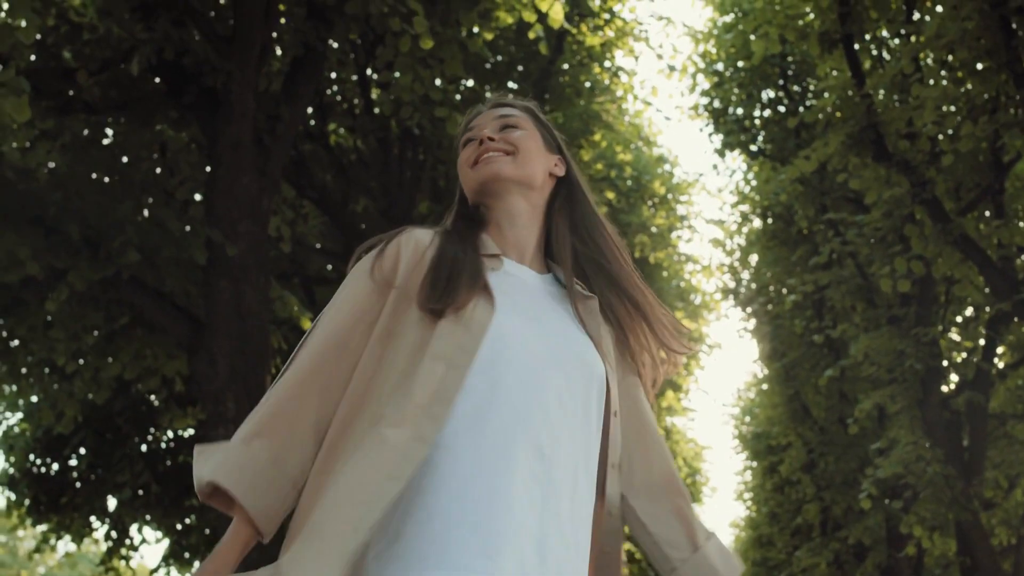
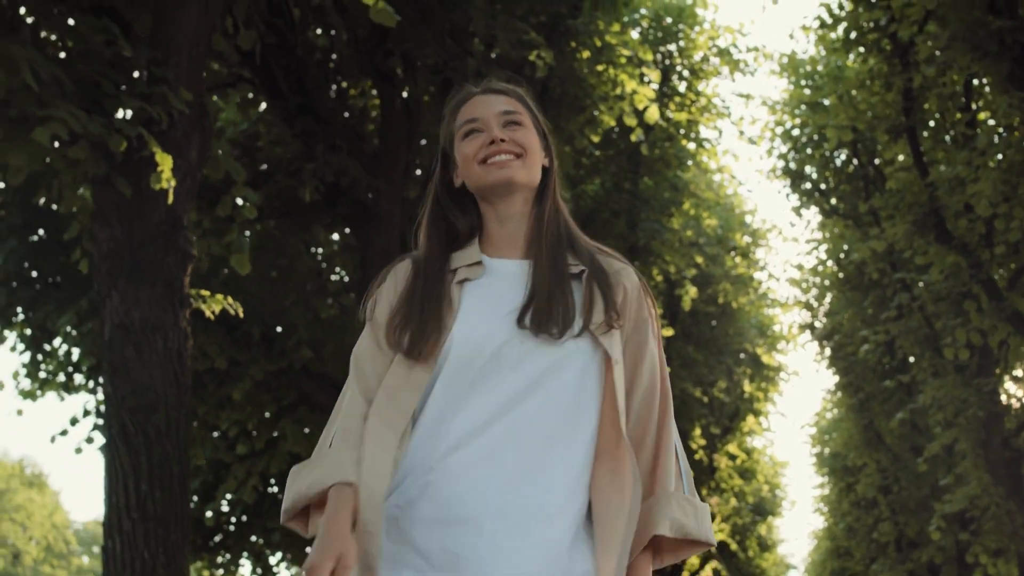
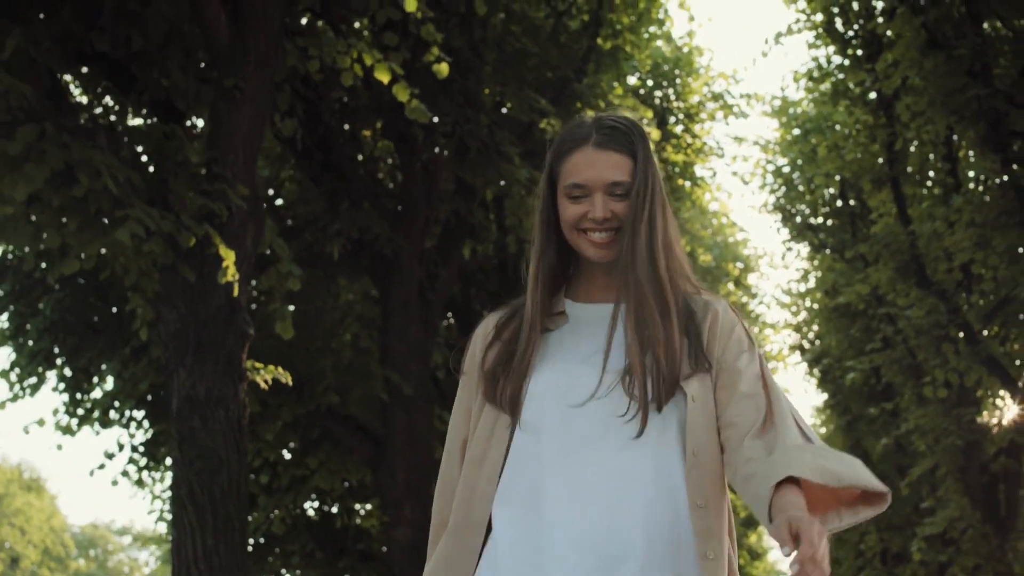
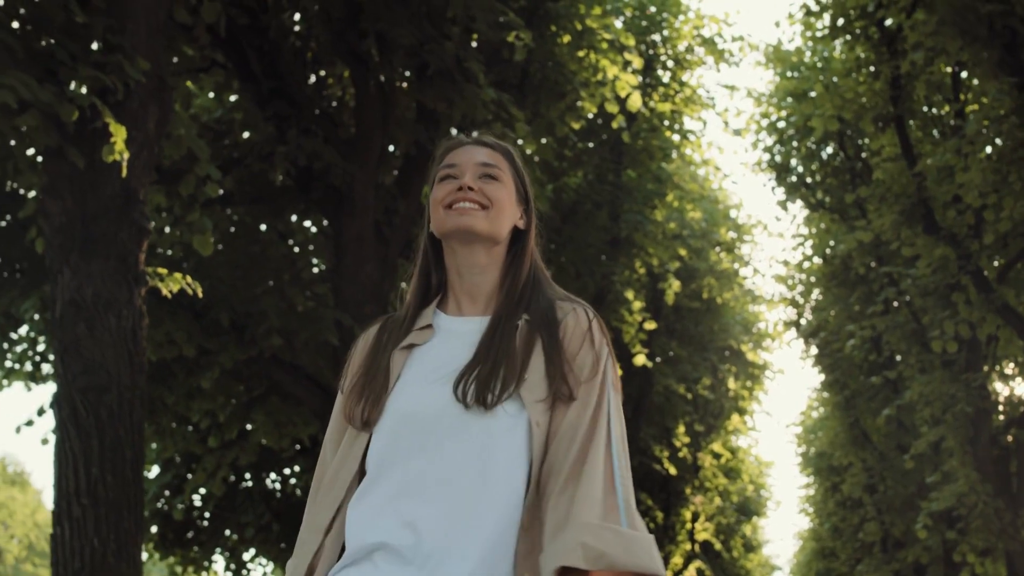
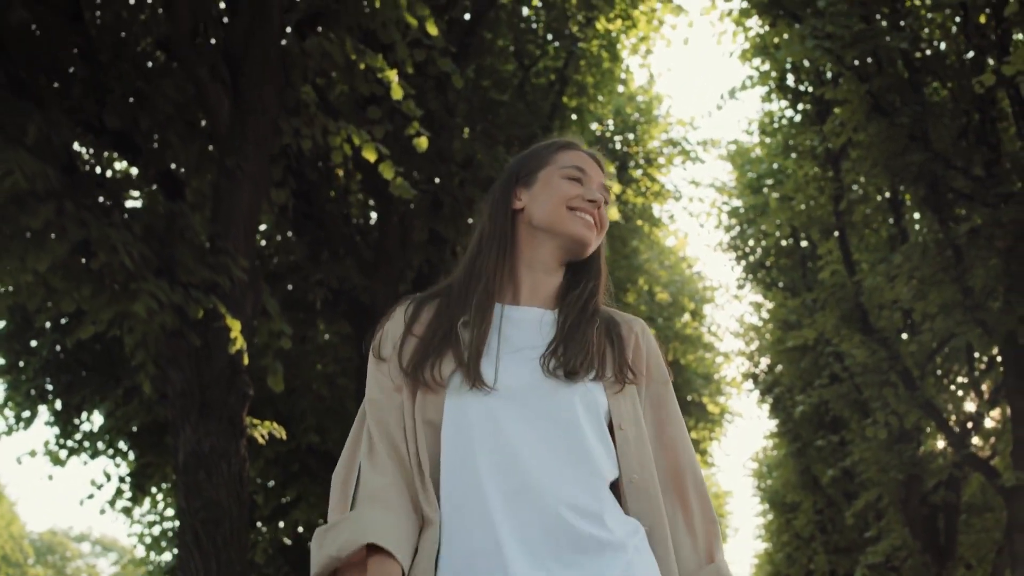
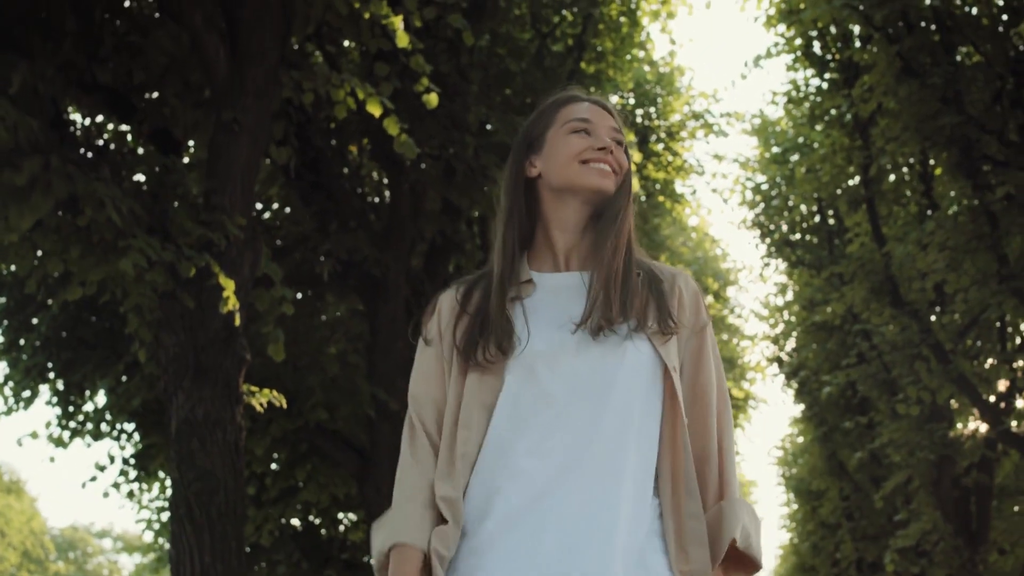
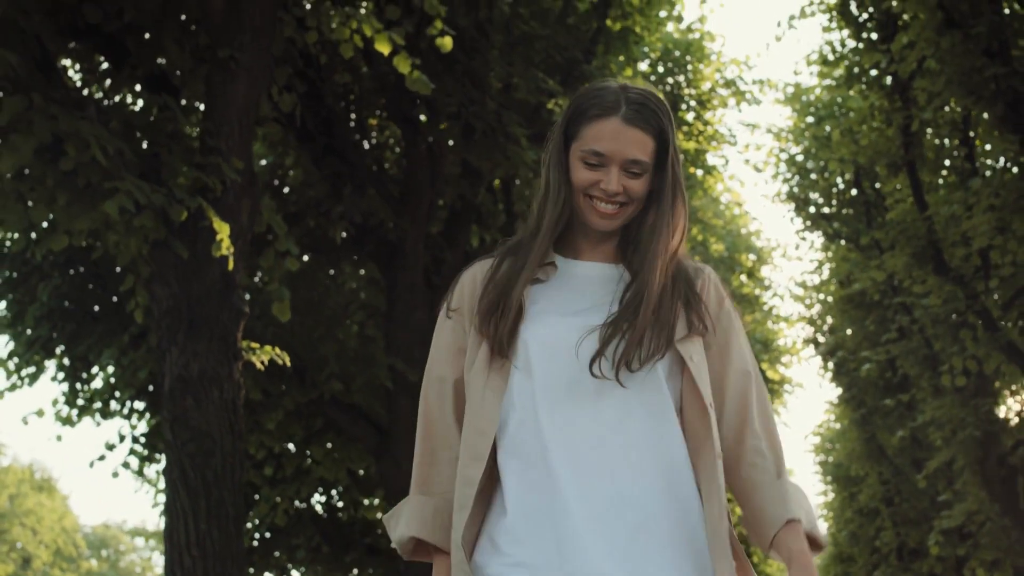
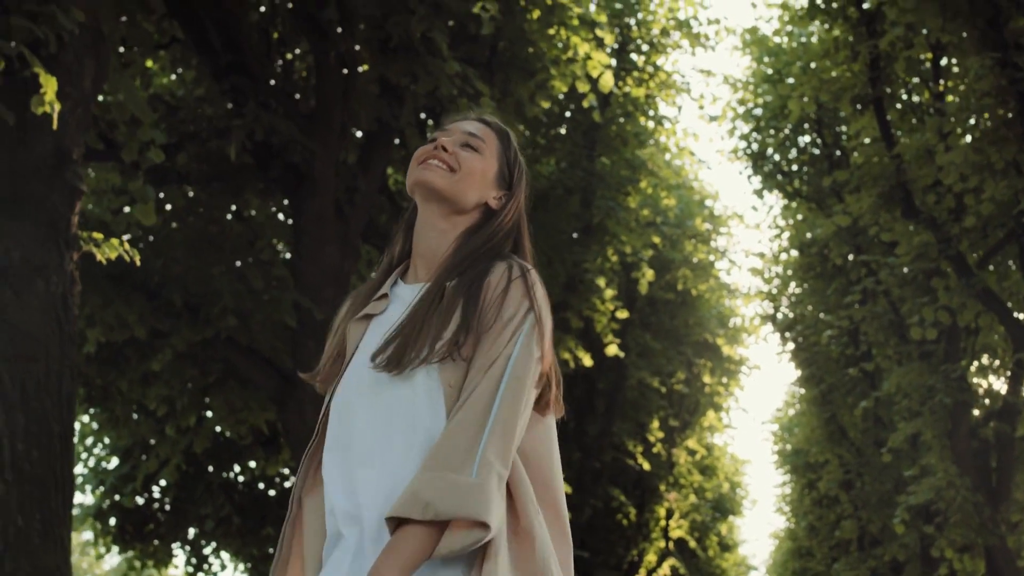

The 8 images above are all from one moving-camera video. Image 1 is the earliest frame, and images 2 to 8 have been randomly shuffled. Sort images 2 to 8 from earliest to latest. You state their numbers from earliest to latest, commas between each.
8, 4, 2, 7, 3, 6, 5
